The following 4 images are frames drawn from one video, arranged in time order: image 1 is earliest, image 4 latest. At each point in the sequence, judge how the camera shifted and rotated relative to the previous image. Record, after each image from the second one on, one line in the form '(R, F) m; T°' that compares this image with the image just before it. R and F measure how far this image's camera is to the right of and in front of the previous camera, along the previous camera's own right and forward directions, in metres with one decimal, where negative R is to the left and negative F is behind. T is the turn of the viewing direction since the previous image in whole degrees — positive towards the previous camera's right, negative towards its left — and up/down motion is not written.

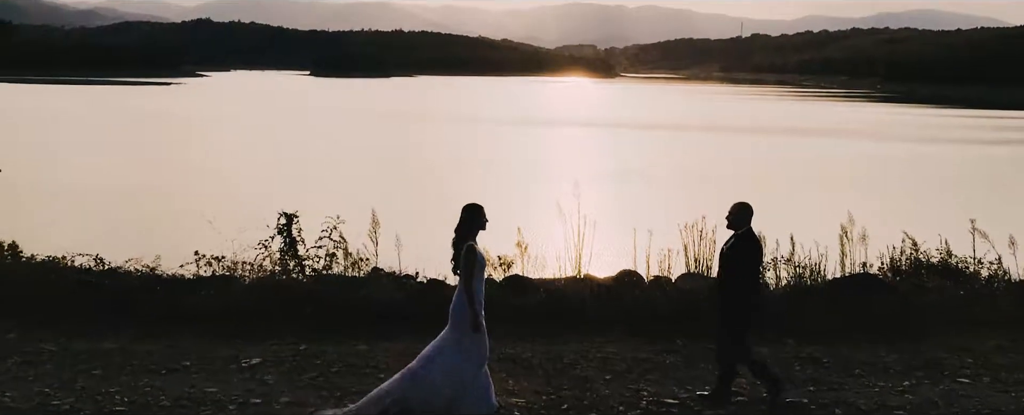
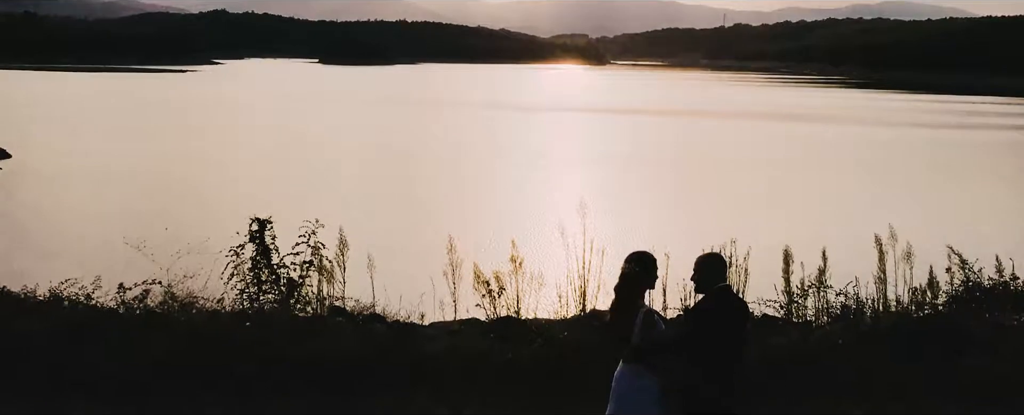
(0.0, +0.9) m; 0°
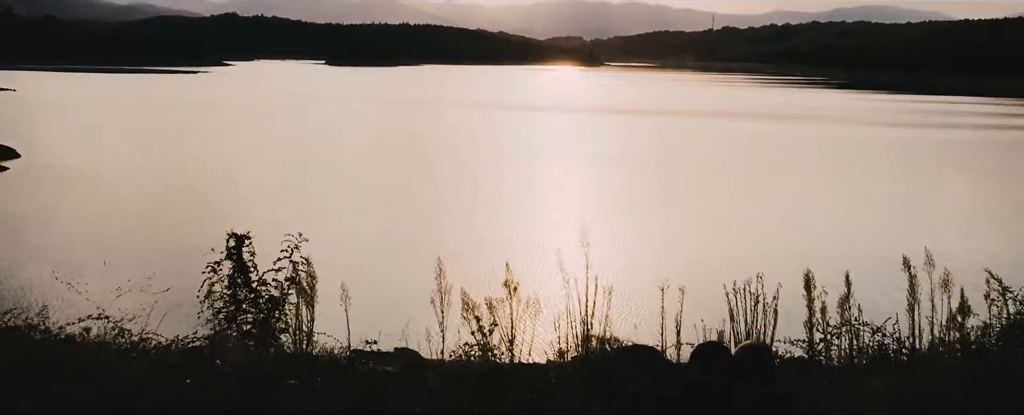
(0.0, +0.6) m; 0°
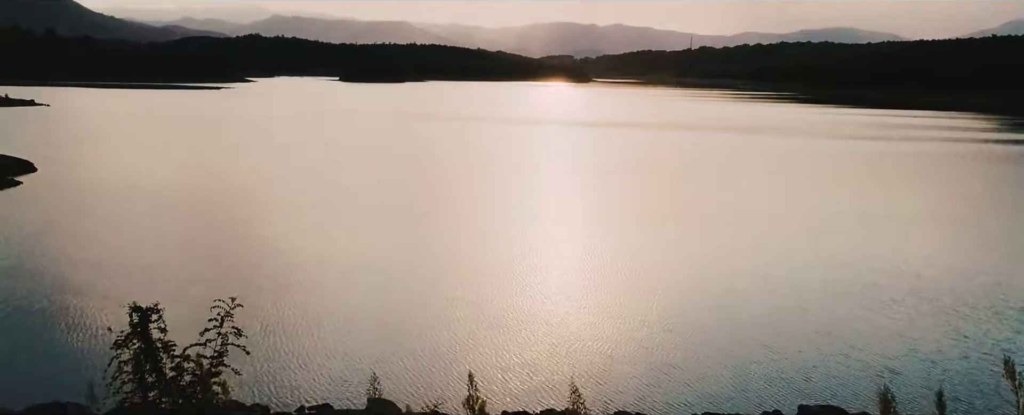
(+0.1, +1.7) m; 0°
